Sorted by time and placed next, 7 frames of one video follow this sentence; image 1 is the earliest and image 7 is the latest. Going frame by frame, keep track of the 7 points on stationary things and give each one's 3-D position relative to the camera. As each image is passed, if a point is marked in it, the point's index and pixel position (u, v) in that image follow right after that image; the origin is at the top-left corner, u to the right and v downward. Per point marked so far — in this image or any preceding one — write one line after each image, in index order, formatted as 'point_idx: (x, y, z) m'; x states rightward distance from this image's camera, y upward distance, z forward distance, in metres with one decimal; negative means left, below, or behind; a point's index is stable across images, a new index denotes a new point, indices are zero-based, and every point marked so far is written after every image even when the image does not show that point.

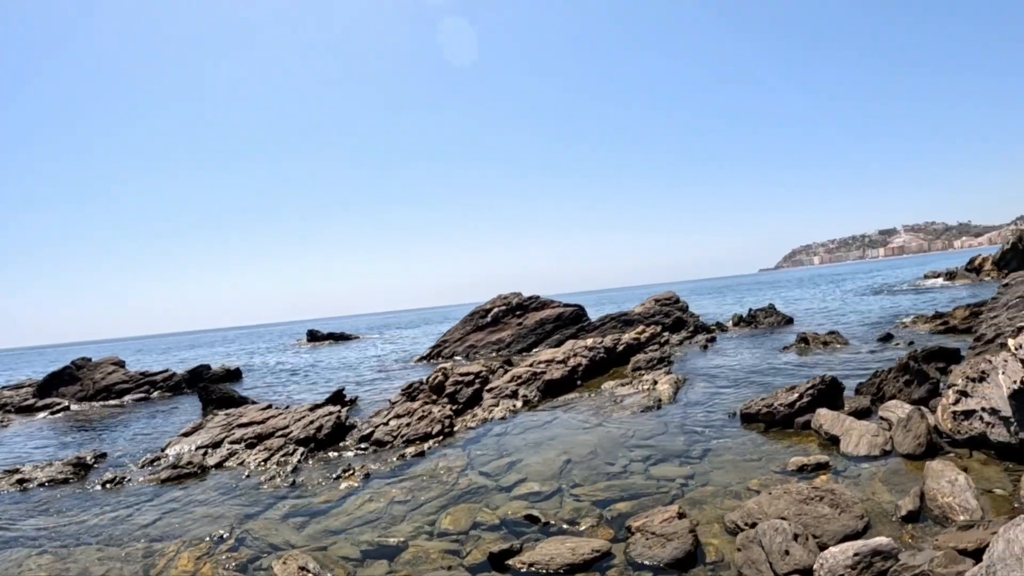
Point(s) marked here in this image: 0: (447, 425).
0: (-2.0, -4.6, +18.4) m
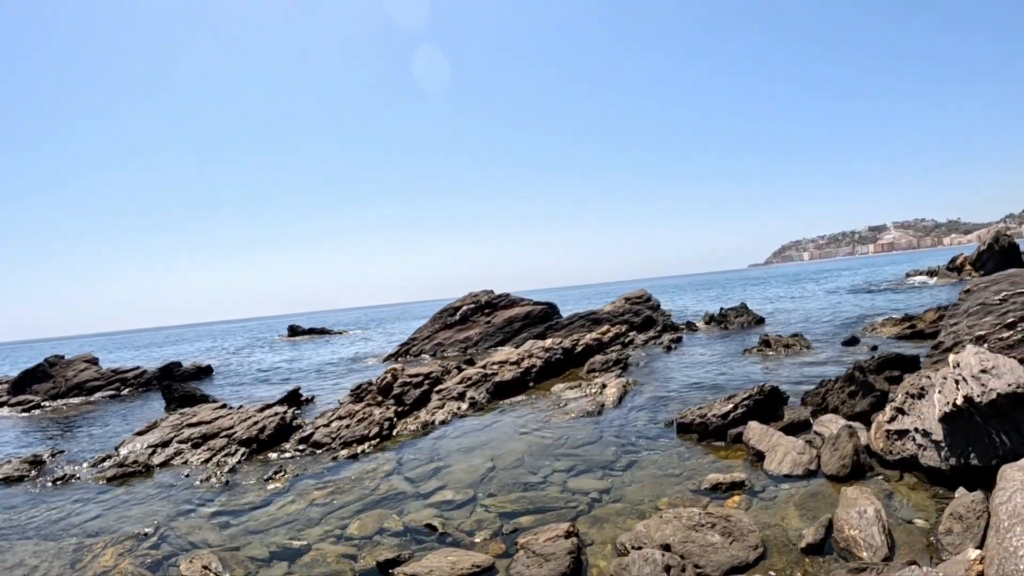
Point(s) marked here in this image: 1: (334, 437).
0: (-4.2, -4.7, +18.1) m
1: (-5.7, -4.9, +17.7) m
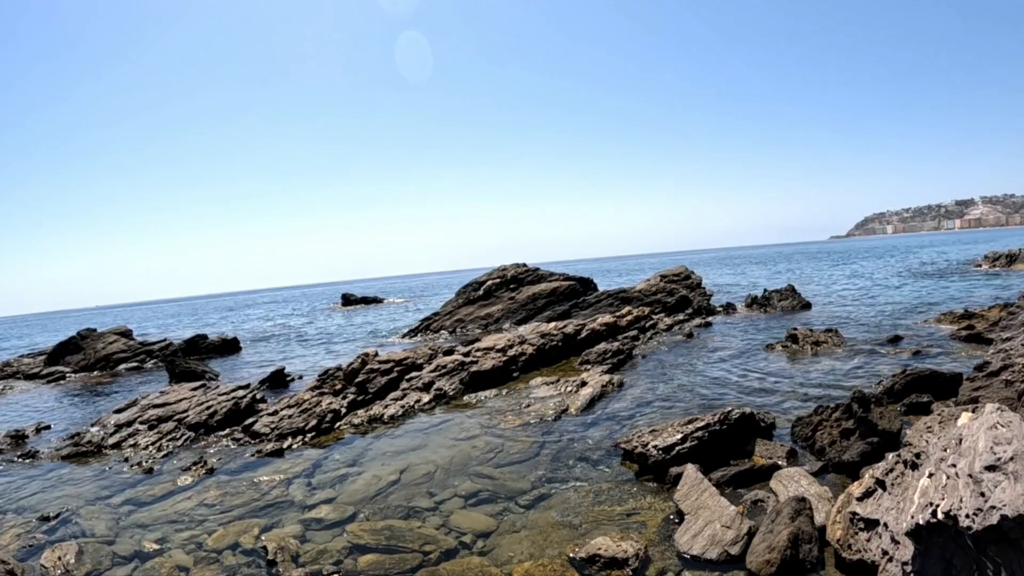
0: (-5.9, -4.1, +16.7) m
1: (-7.5, -4.4, +16.7) m
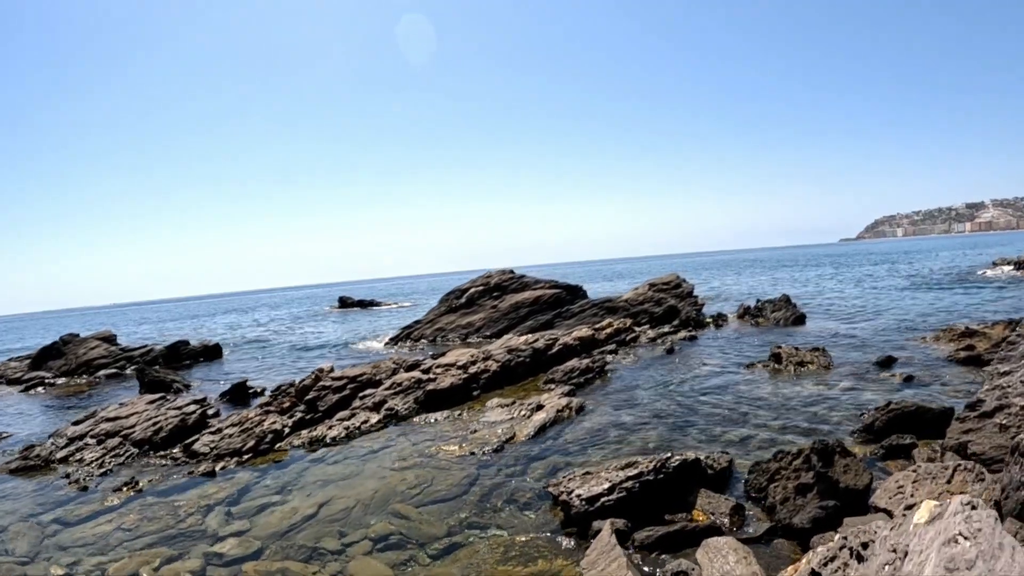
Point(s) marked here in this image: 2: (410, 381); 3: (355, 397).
0: (-7.3, -4.5, +15.9) m
1: (-9.0, -4.7, +16.0) m
2: (-3.6, -3.2, +17.7) m
3: (-5.6, -3.8, +18.0) m
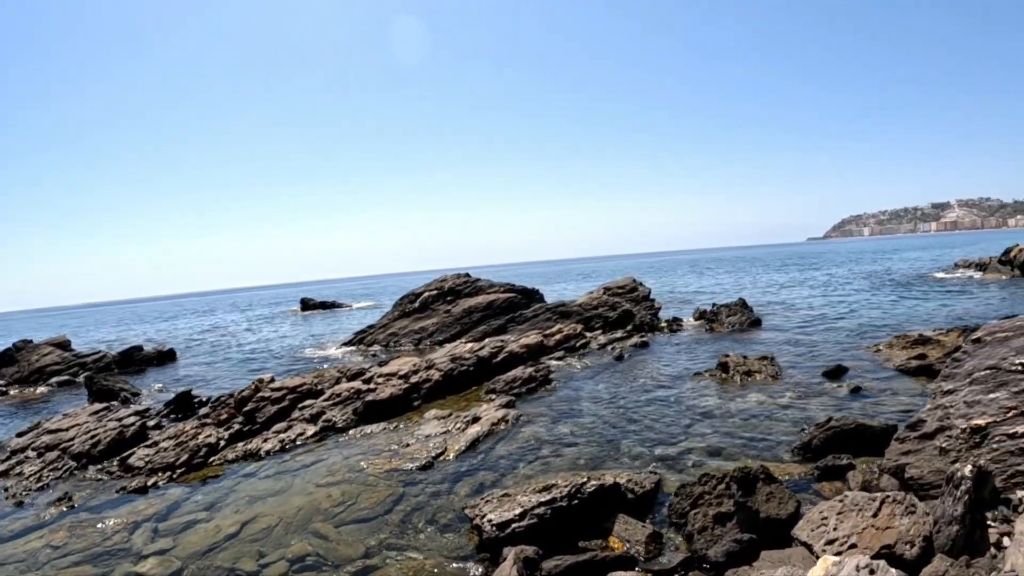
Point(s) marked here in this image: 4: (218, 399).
0: (-9.0, -4.8, +15.4) m
1: (-10.6, -5.0, +15.5) m
2: (-5.3, -3.4, +17.2) m
3: (-7.3, -4.0, +17.5) m
4: (-10.8, -4.0, +18.7) m
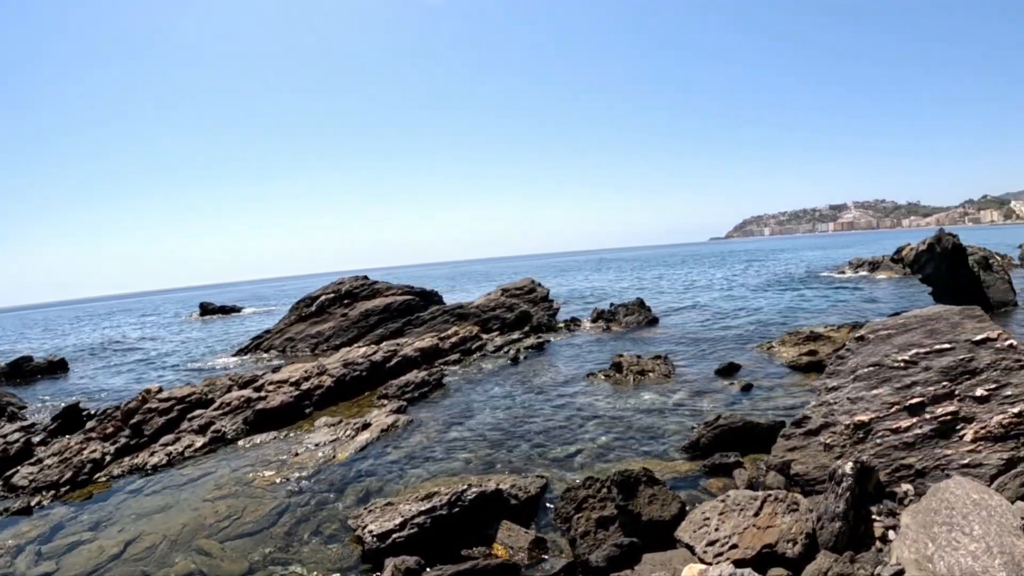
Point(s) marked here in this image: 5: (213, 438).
0: (-11.5, -5.0, +14.7) m
1: (-13.1, -5.2, +14.7) m
2: (-7.9, -3.5, +16.8) m
3: (-9.9, -4.2, +16.9) m
4: (-13.6, -4.2, +17.8) m
5: (-8.5, -4.3, +15.5) m
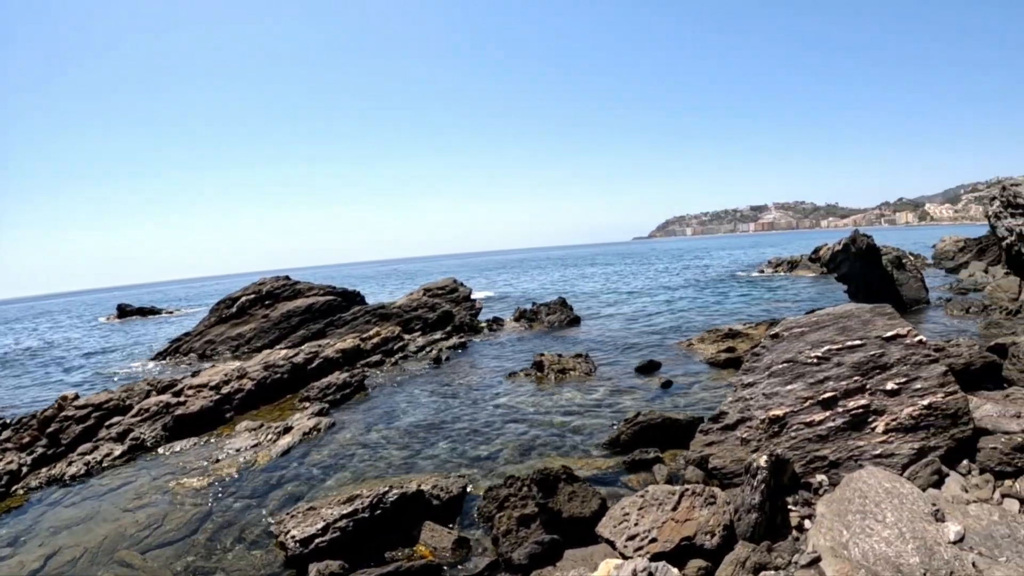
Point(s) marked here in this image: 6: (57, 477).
0: (-13.3, -5.2, +14.2) m
1: (-14.9, -5.4, +14.1) m
2: (-9.9, -3.7, +16.5) m
3: (-11.9, -4.3, +16.6) m
4: (-15.6, -4.3, +17.2) m
5: (-10.4, -4.5, +15.3) m
6: (-12.0, -5.0, +14.5) m
